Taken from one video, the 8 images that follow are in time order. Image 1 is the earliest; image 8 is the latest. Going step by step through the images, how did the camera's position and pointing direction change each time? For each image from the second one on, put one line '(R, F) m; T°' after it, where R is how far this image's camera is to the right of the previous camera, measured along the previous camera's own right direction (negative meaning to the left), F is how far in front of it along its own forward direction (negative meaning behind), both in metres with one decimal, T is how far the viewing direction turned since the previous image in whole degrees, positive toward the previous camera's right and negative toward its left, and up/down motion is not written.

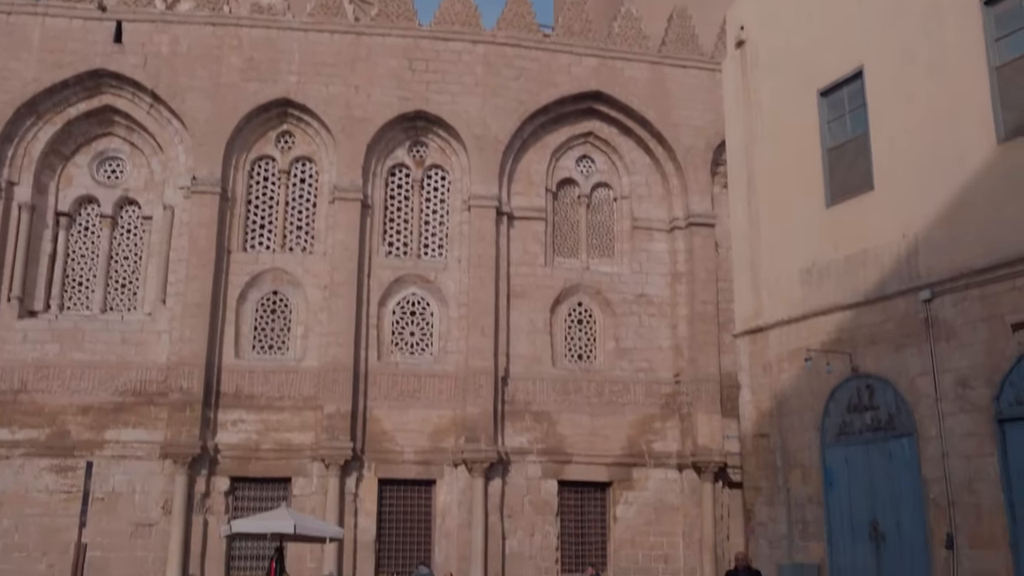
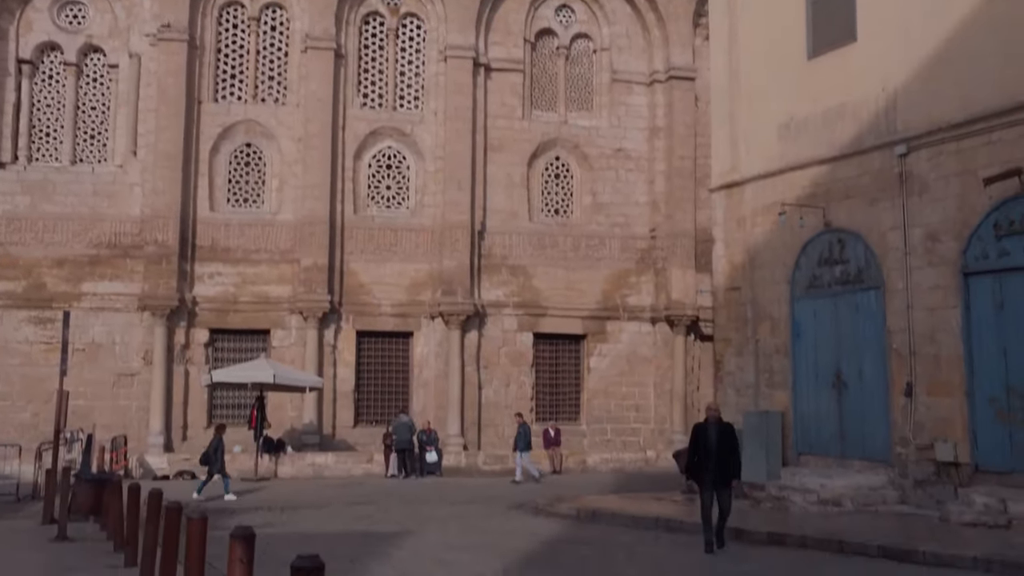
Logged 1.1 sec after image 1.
(+0.1, 0.0) m; +1°
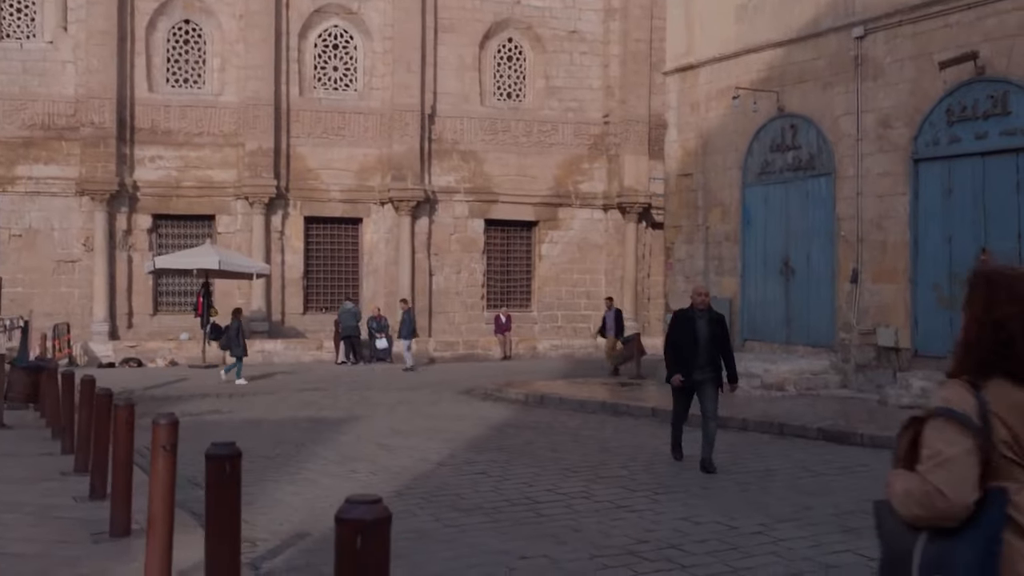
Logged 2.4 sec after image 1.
(+0.1, +0.2) m; +2°
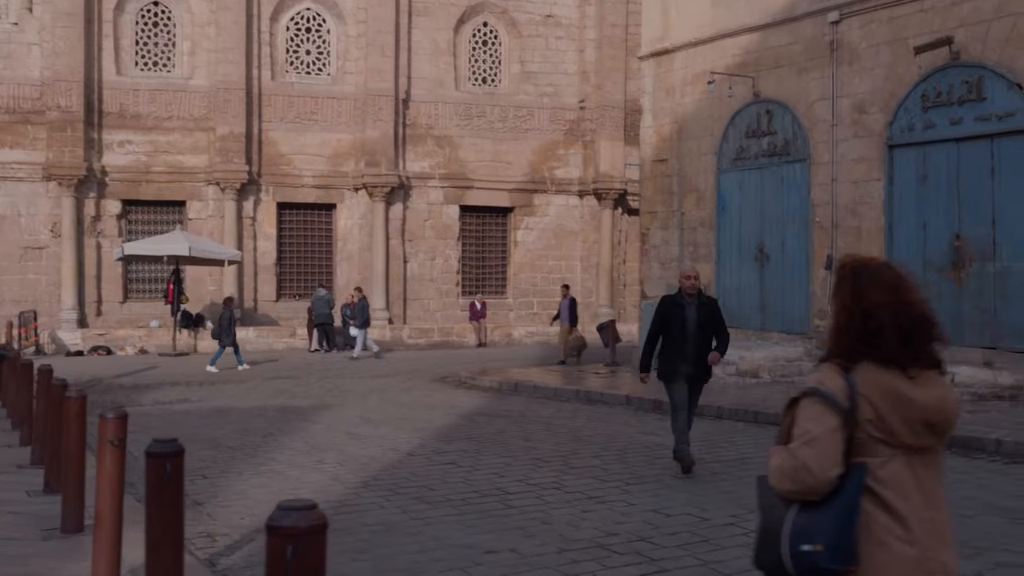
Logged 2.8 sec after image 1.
(+0.1, +0.1) m; +1°
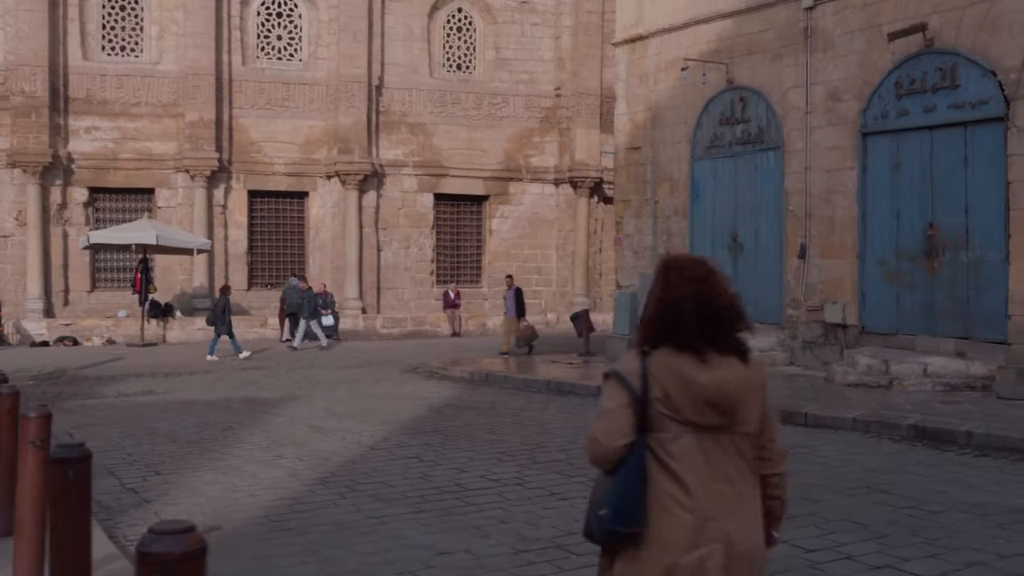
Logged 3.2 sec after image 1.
(+0.1, +0.2) m; +1°
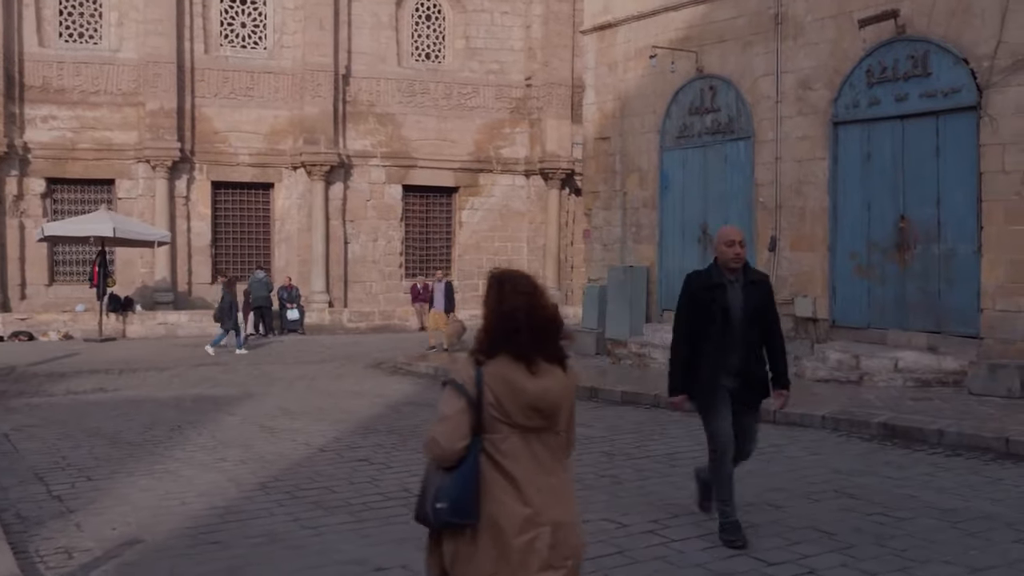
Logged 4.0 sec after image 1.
(+0.2, +0.4) m; +1°
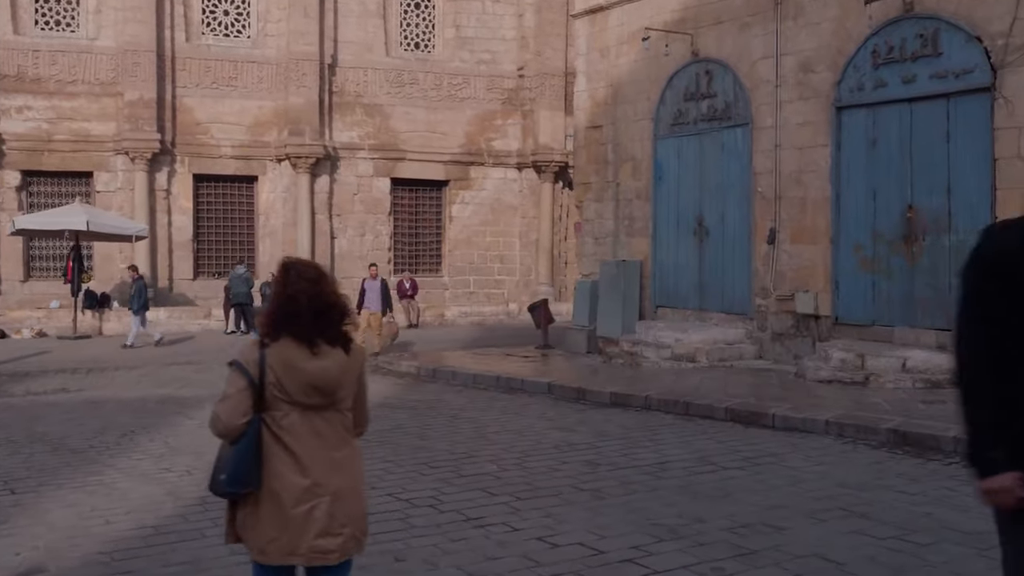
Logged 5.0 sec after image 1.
(+0.2, +0.7) m; 0°
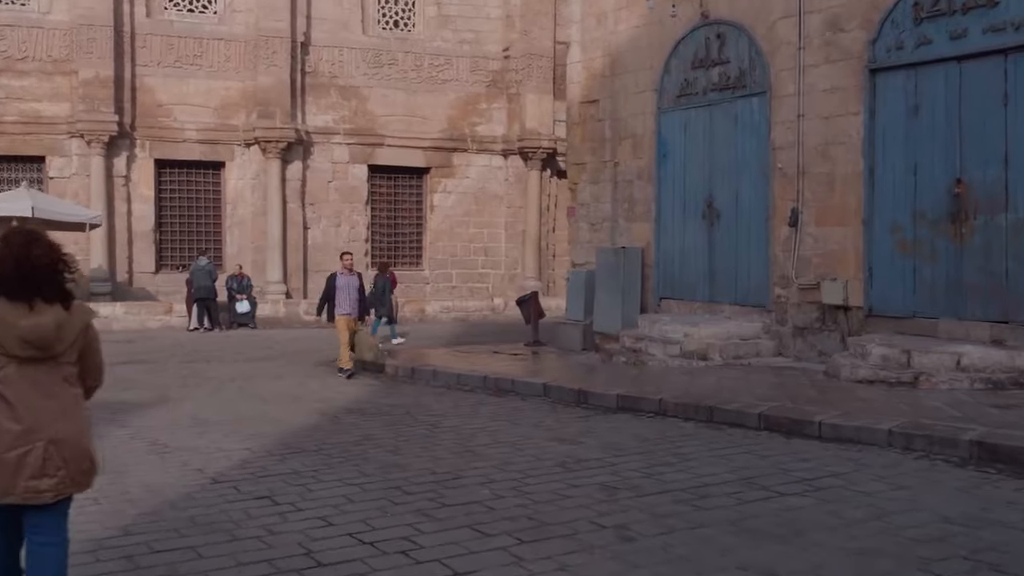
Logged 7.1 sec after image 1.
(-0.1, +1.4) m; +1°
